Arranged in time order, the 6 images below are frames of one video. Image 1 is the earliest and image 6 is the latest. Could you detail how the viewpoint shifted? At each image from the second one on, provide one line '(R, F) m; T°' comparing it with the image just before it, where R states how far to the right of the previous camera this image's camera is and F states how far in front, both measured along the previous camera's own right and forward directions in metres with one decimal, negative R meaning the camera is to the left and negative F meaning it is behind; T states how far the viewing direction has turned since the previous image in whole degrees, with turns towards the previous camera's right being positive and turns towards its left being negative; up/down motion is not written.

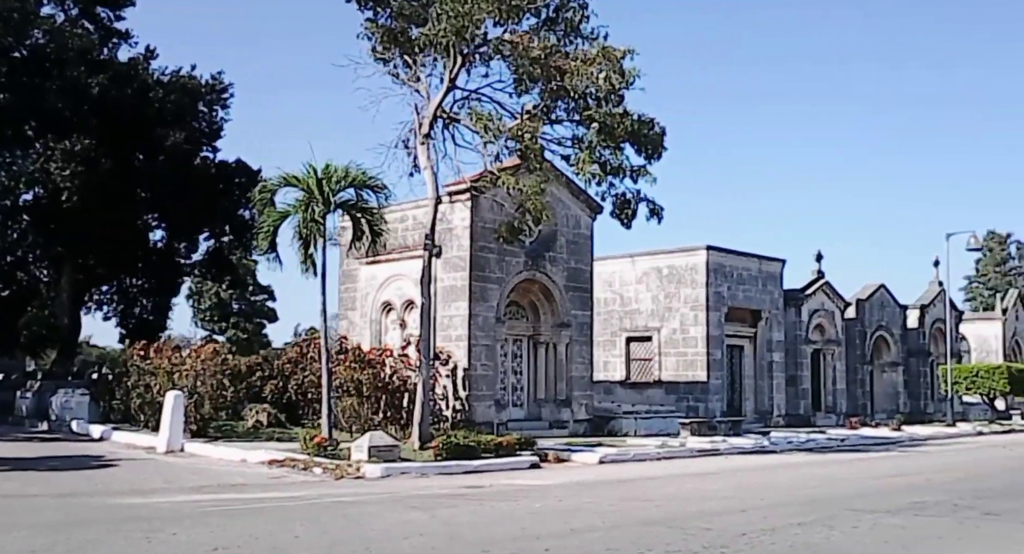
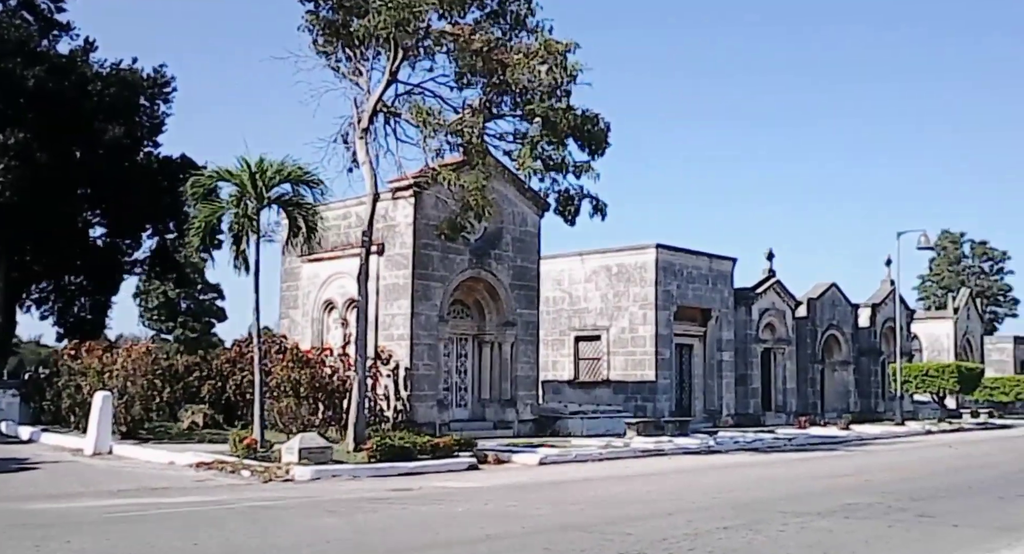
(+0.5, +0.5) m; +2°
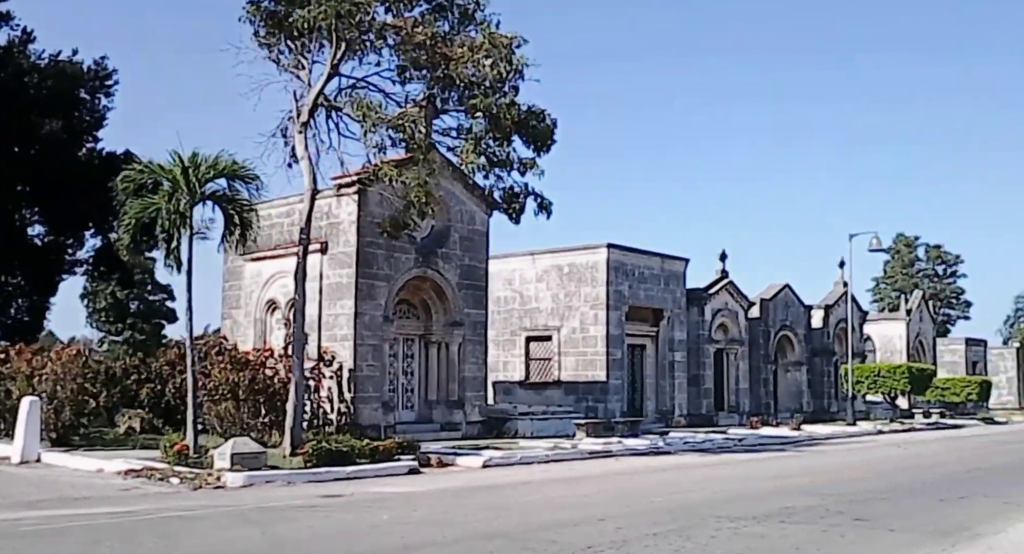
(+0.4, +0.5) m; +2°
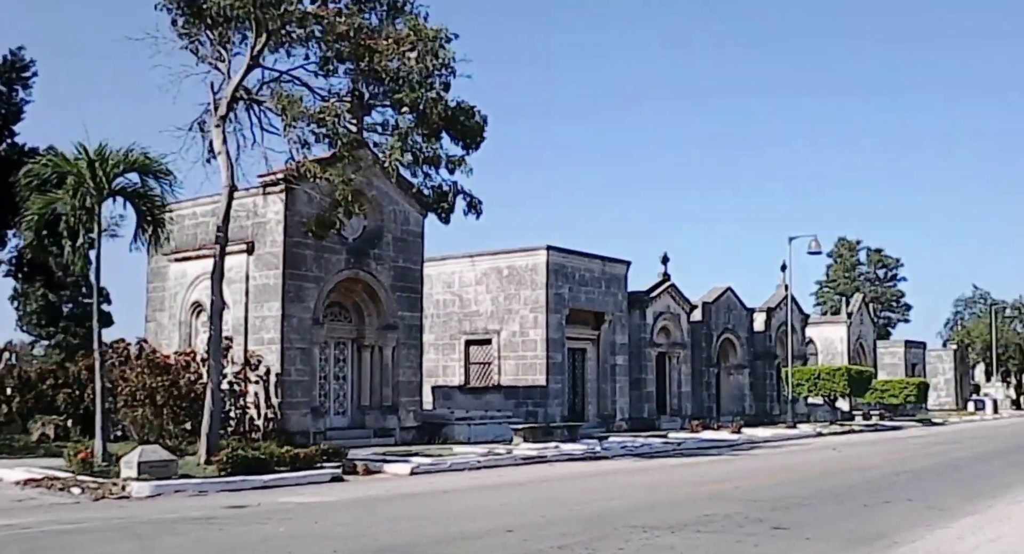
(+0.5, +0.7) m; +2°
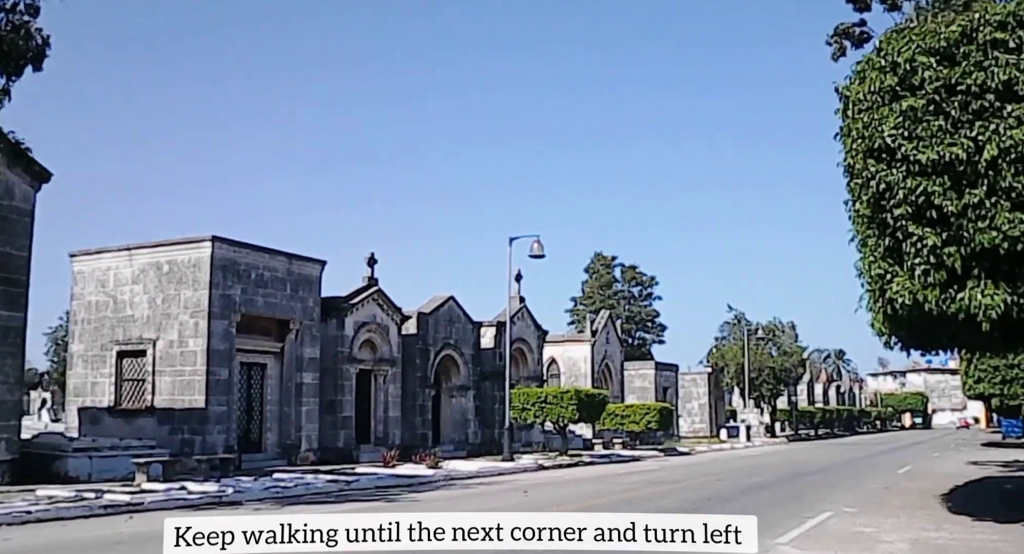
(+3.3, +5.0) m; +10°
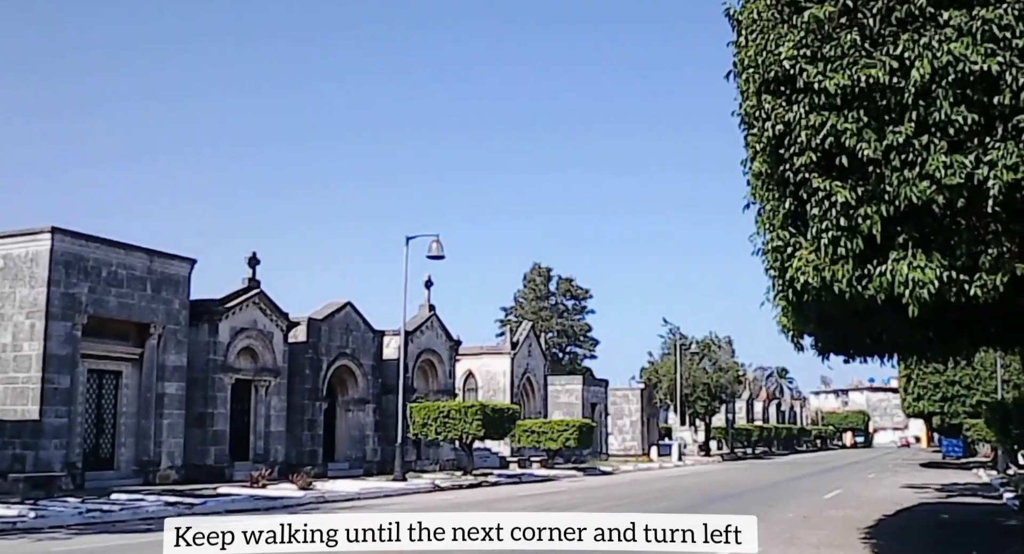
(+1.5, +3.0) m; +2°
